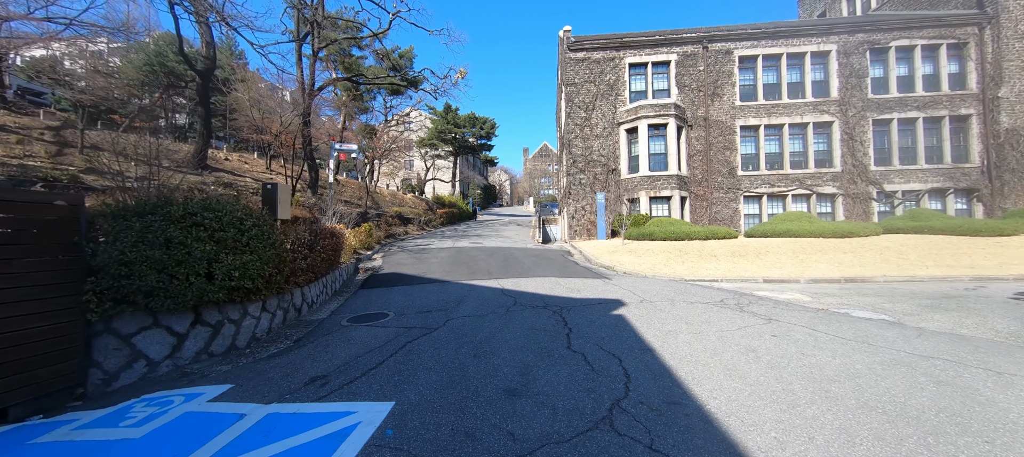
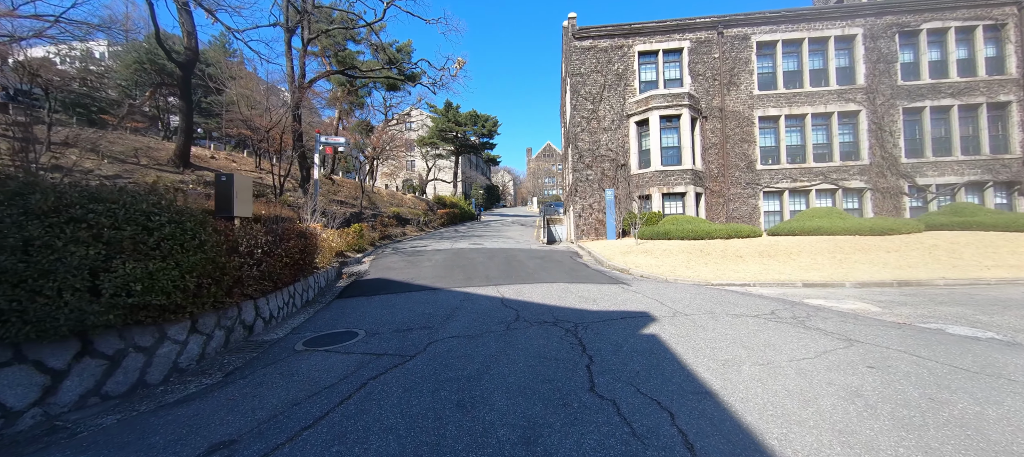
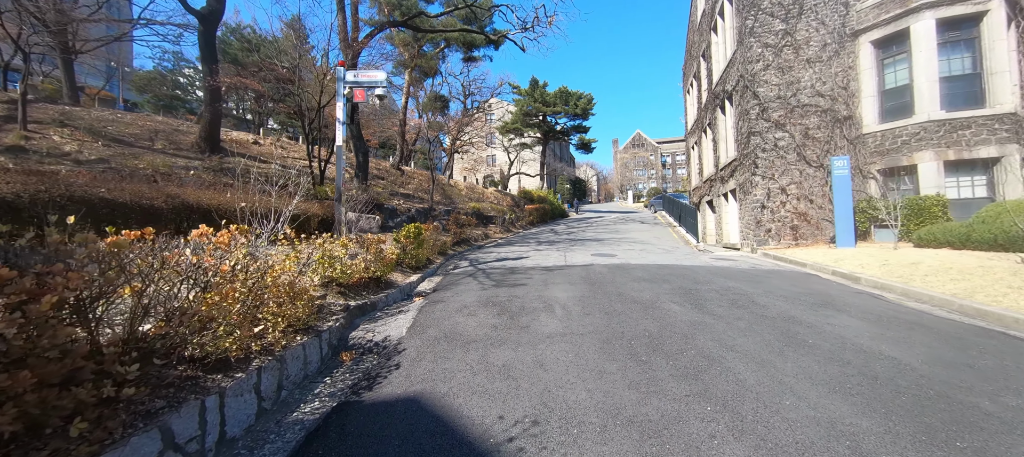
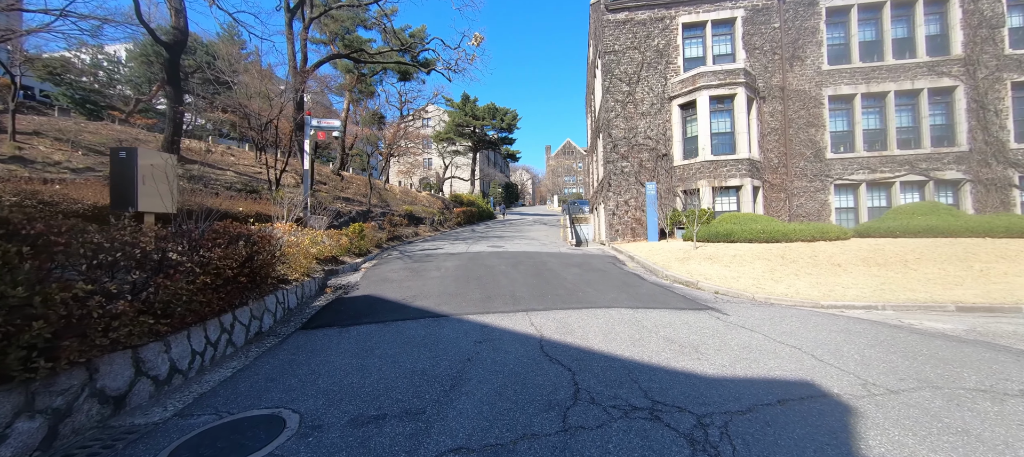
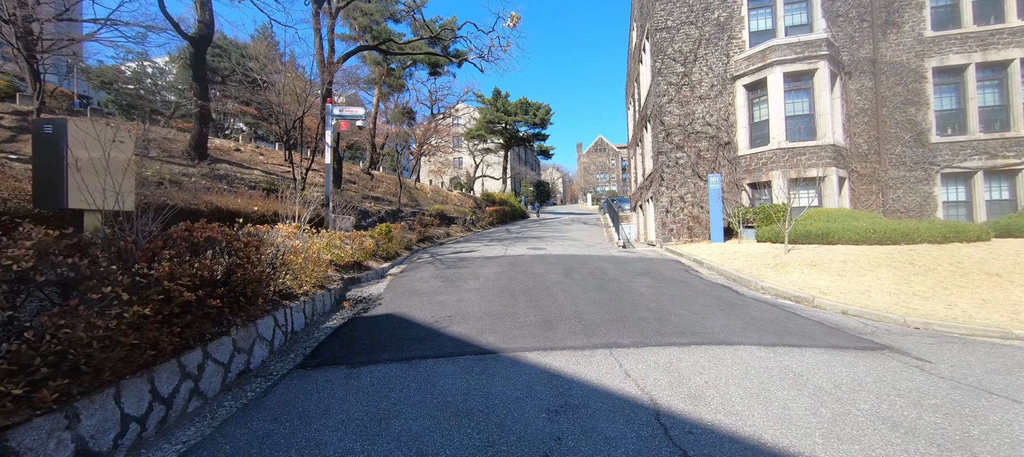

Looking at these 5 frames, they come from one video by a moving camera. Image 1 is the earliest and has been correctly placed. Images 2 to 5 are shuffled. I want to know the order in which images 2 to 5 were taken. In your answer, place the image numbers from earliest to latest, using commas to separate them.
2, 4, 5, 3
